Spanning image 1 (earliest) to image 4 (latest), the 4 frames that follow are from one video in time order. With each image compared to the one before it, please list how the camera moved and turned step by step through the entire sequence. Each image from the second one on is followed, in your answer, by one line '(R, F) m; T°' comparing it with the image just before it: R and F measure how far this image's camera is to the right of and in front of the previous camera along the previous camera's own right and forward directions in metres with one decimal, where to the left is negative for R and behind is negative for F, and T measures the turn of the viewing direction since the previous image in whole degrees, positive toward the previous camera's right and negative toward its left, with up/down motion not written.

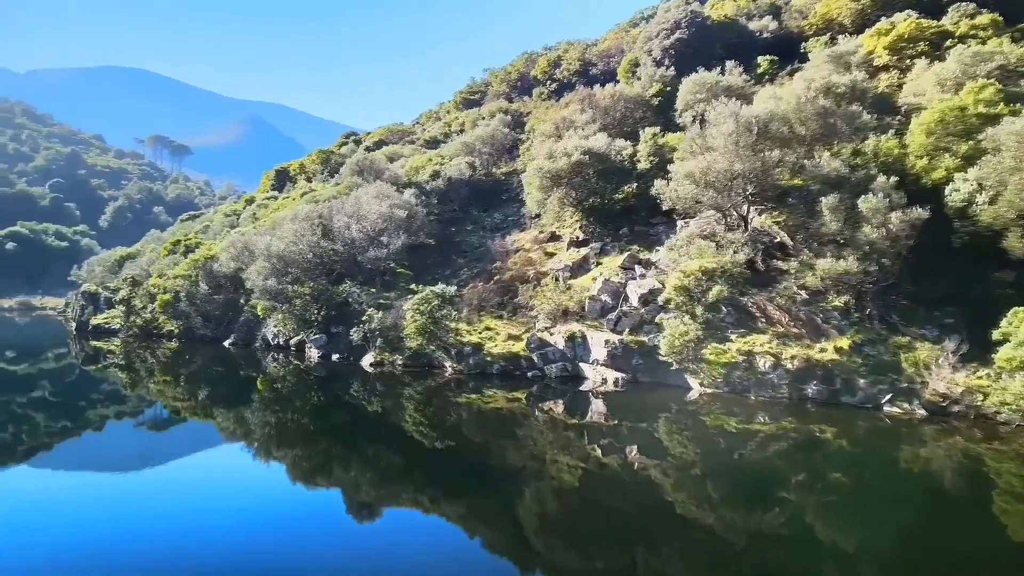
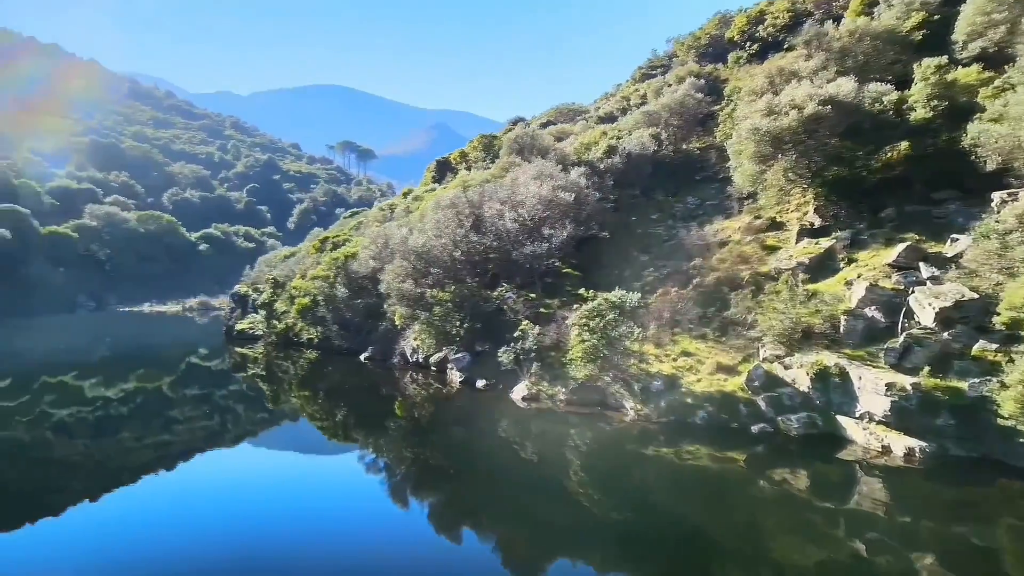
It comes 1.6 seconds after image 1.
(-0.9, +8.7) m; -14°
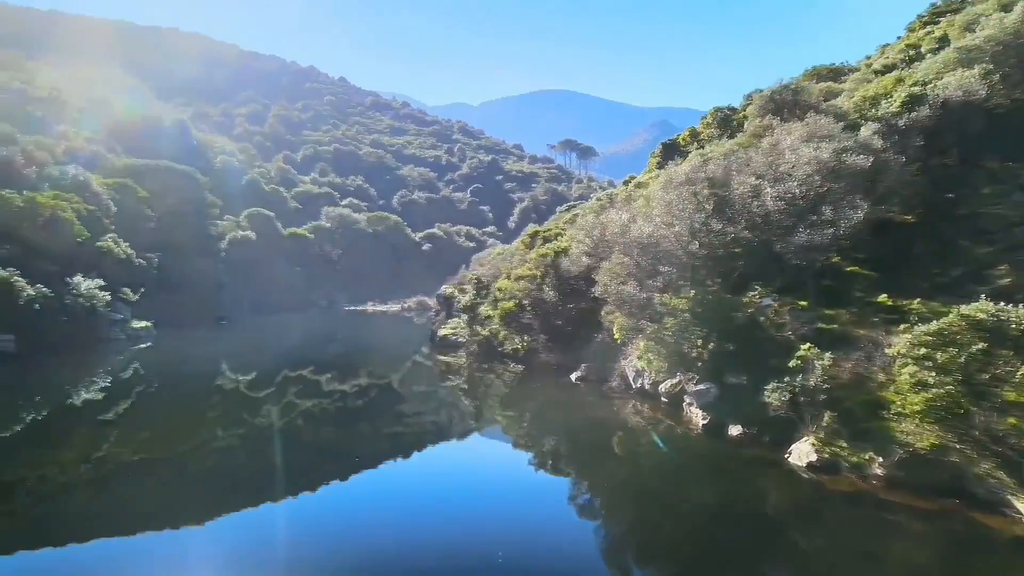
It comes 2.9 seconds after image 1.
(-1.1, +7.3) m; -17°
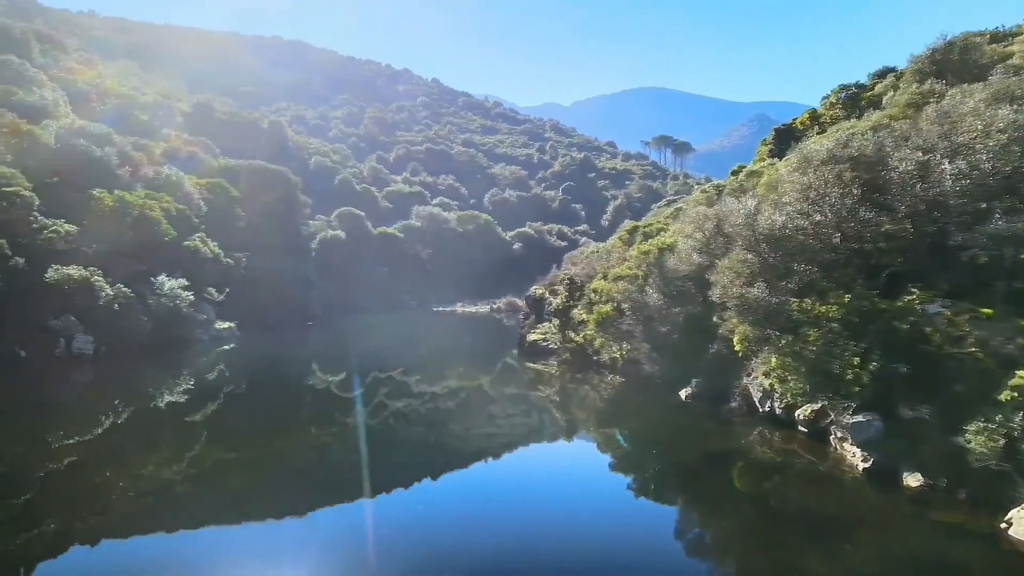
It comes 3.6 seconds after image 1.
(-0.2, +3.7) m; -7°
